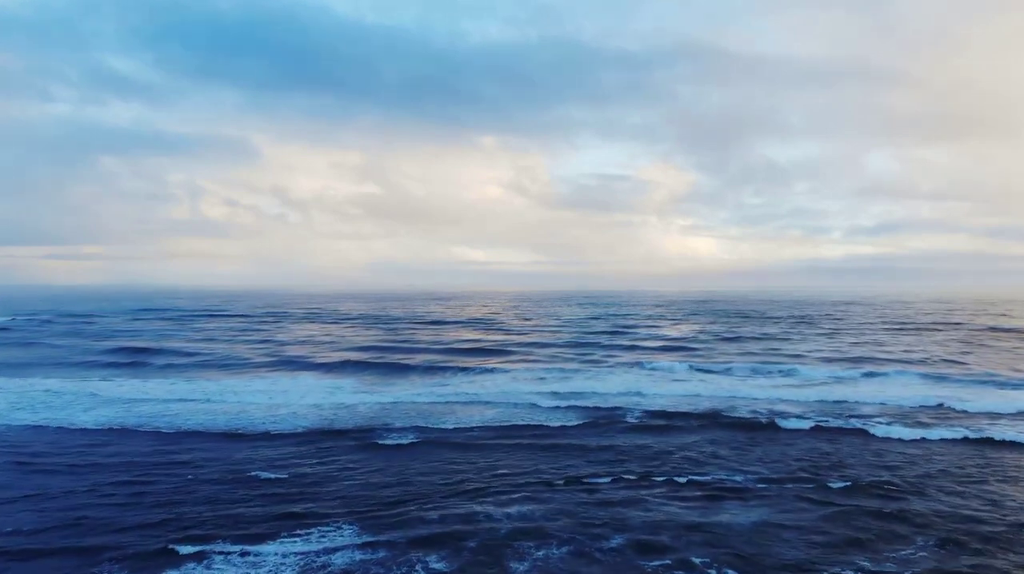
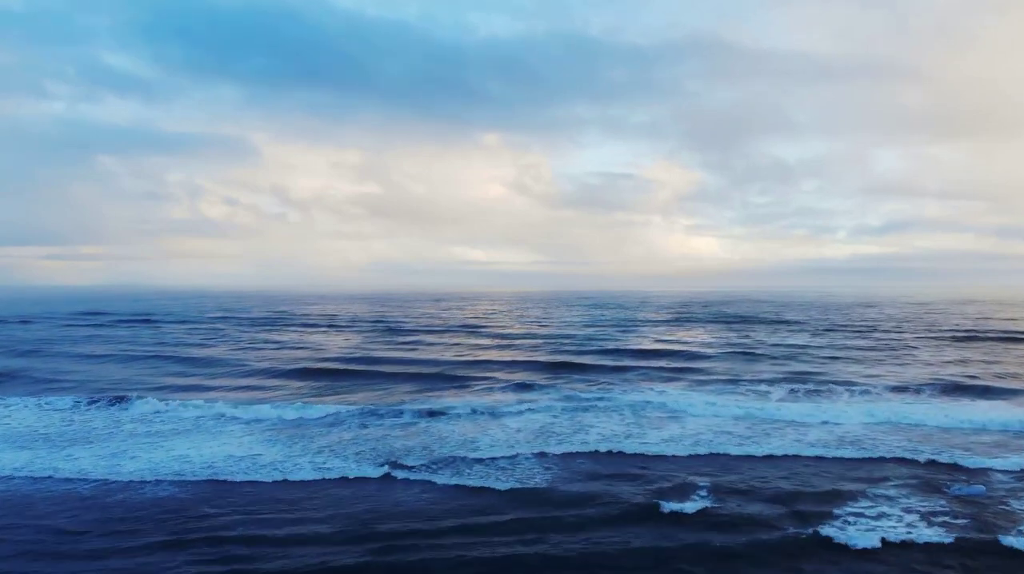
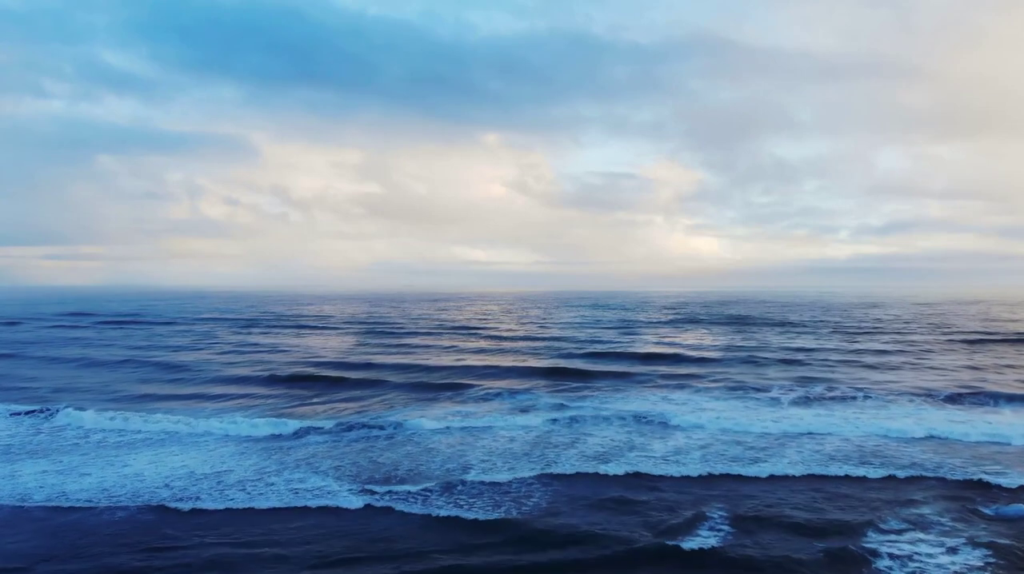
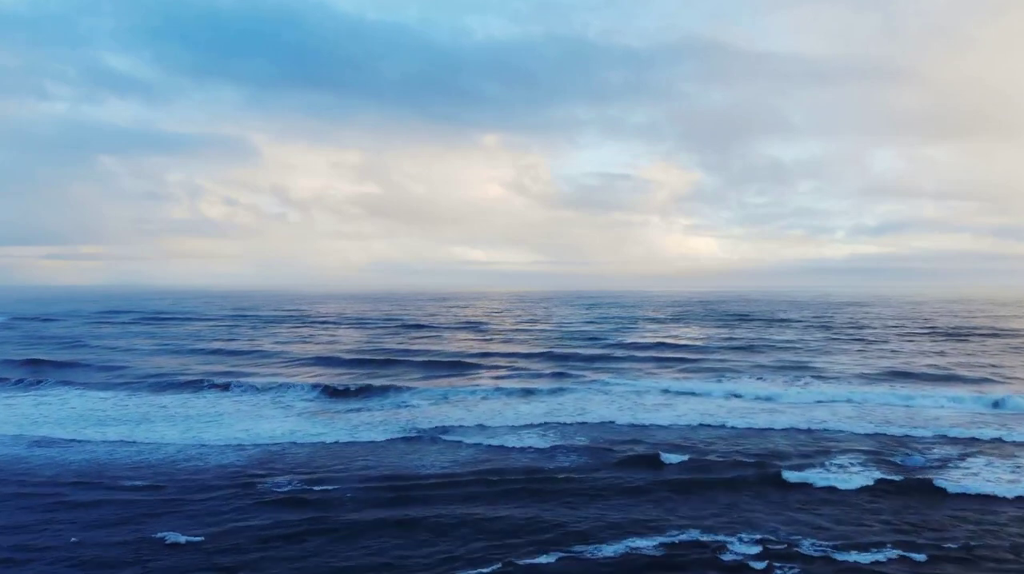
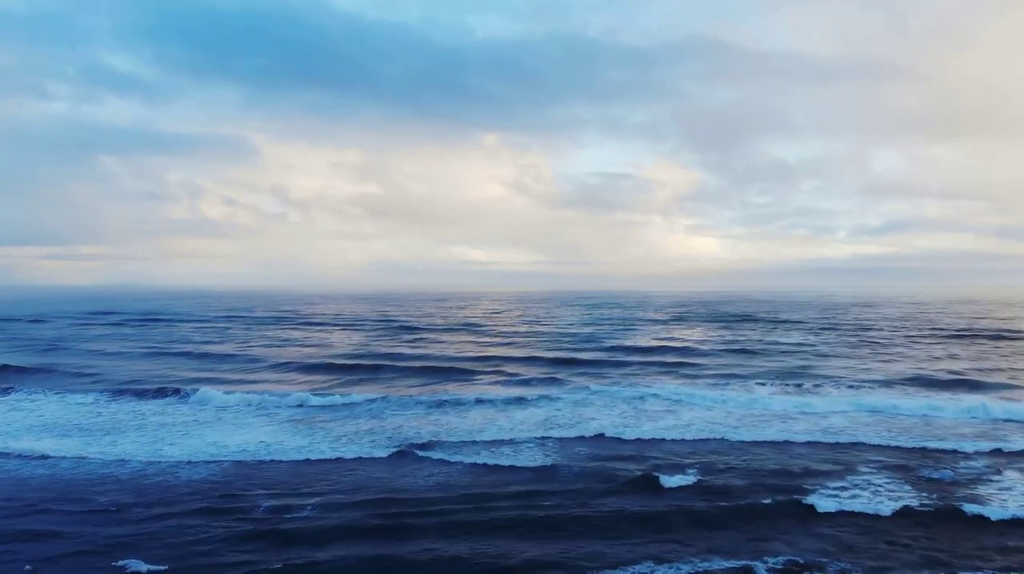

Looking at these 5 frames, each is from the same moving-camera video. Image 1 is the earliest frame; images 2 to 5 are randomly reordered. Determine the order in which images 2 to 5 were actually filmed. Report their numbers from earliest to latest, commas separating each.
4, 5, 2, 3
